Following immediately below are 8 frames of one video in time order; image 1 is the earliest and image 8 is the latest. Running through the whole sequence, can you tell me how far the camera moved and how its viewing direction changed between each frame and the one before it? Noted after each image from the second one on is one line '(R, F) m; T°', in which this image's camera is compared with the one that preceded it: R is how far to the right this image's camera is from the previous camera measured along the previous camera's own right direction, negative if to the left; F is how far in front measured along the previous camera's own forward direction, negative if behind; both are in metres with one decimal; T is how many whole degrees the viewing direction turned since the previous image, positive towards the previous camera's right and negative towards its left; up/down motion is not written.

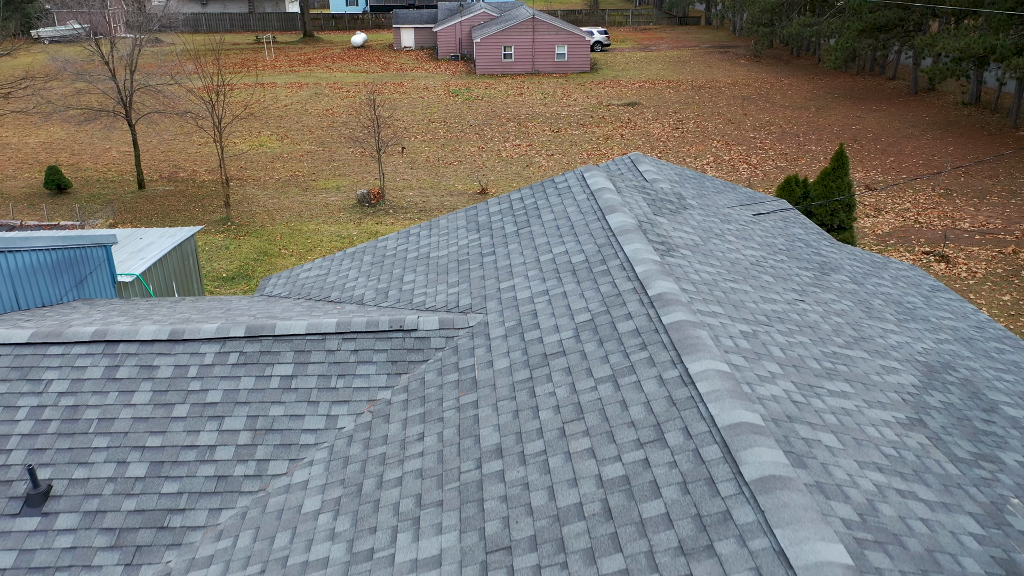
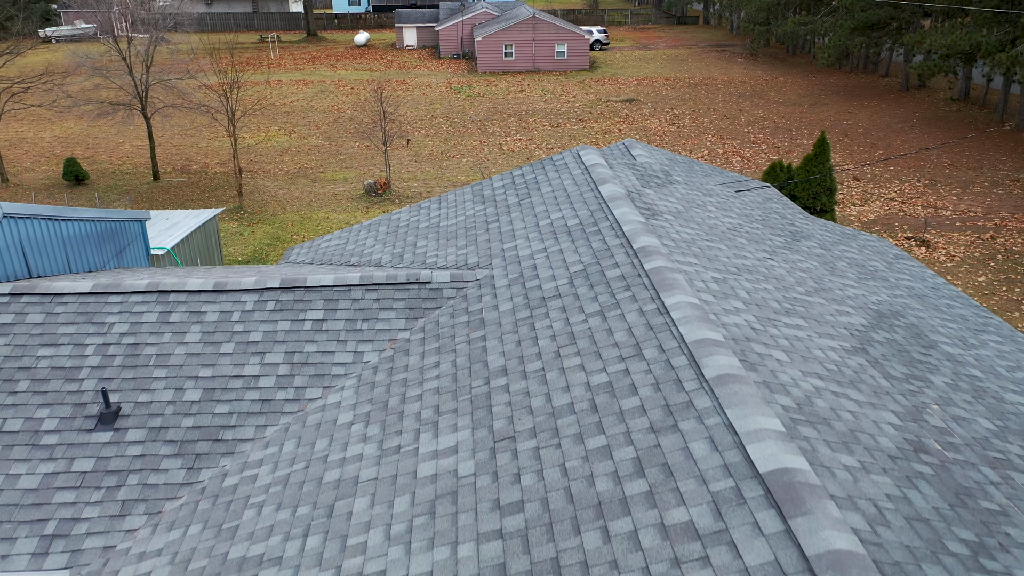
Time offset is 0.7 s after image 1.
(0.0, -1.0) m; 0°
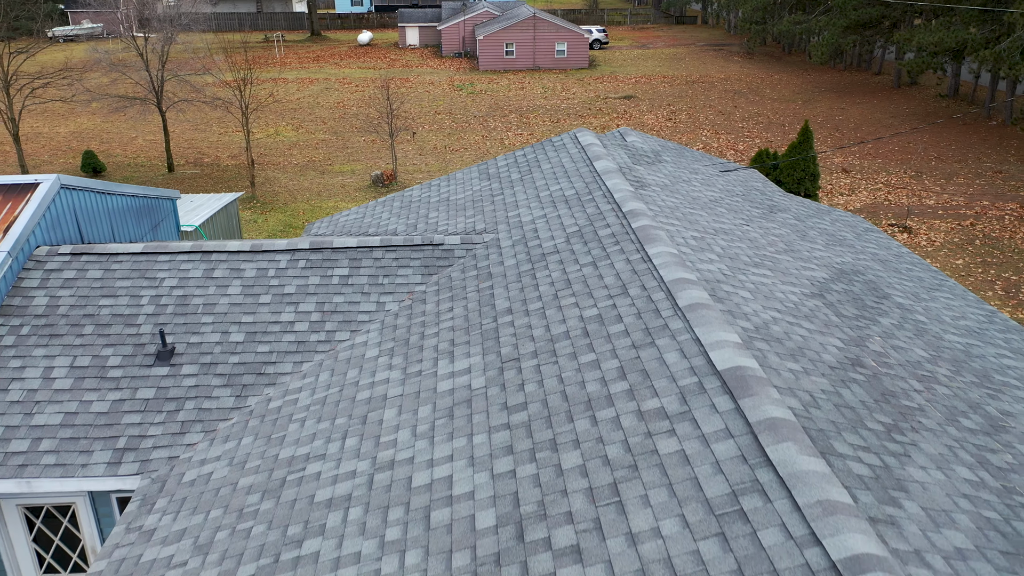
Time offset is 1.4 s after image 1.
(0.0, -1.0) m; 0°
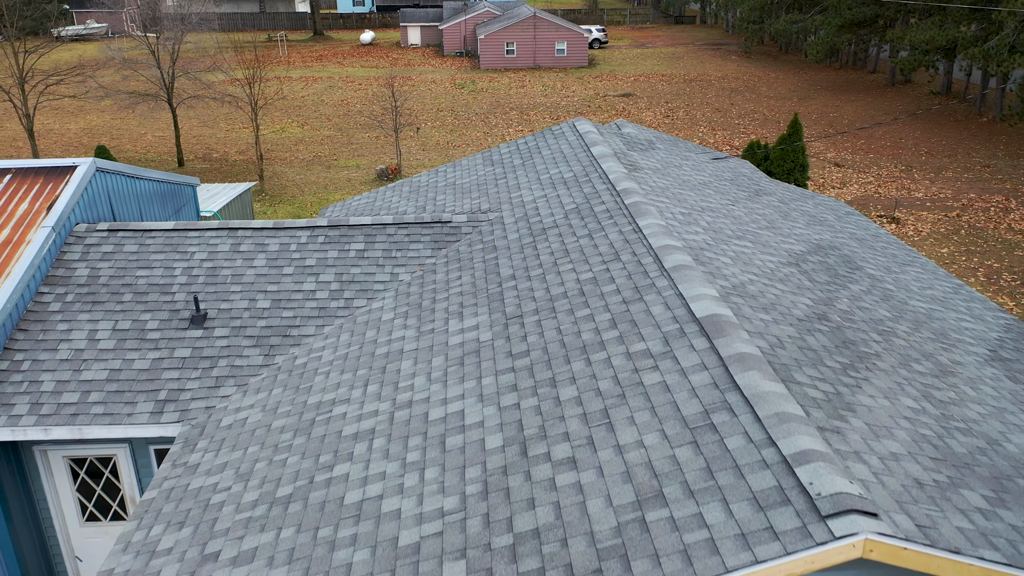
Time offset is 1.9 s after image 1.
(0.0, -0.7) m; 0°
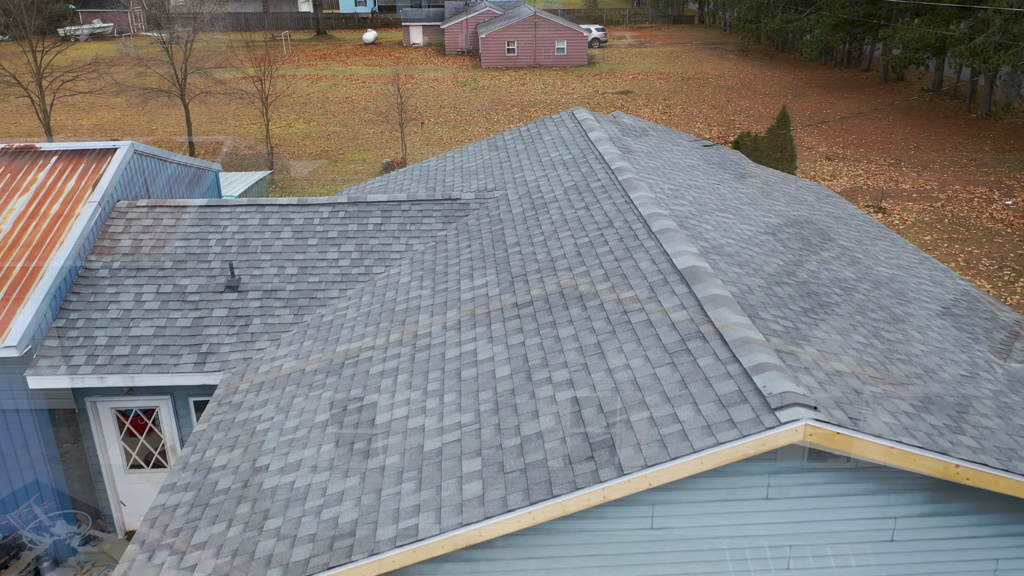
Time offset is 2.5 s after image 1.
(0.0, -0.9) m; 0°
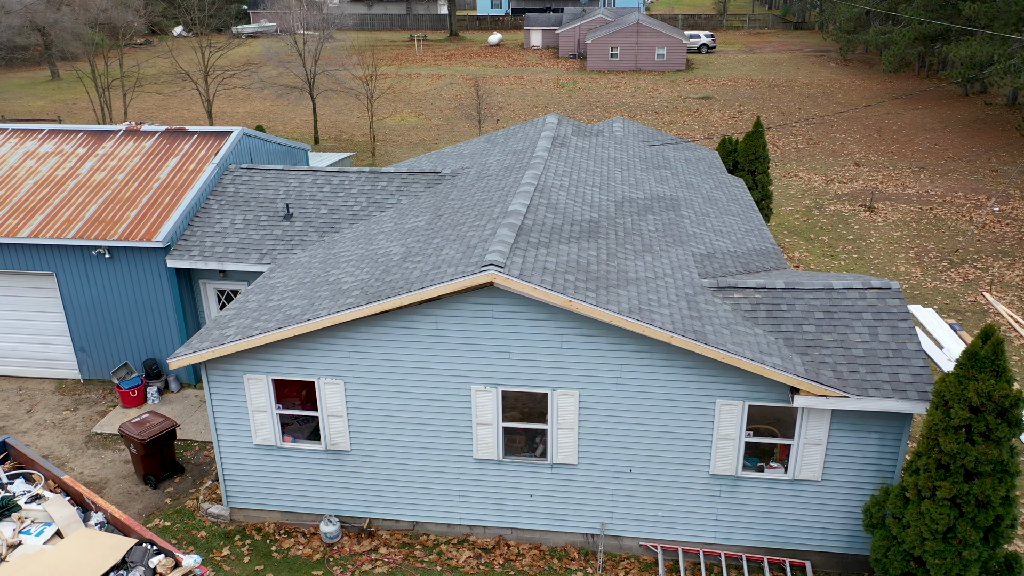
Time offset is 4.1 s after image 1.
(+1.4, -0.4) m; -5°
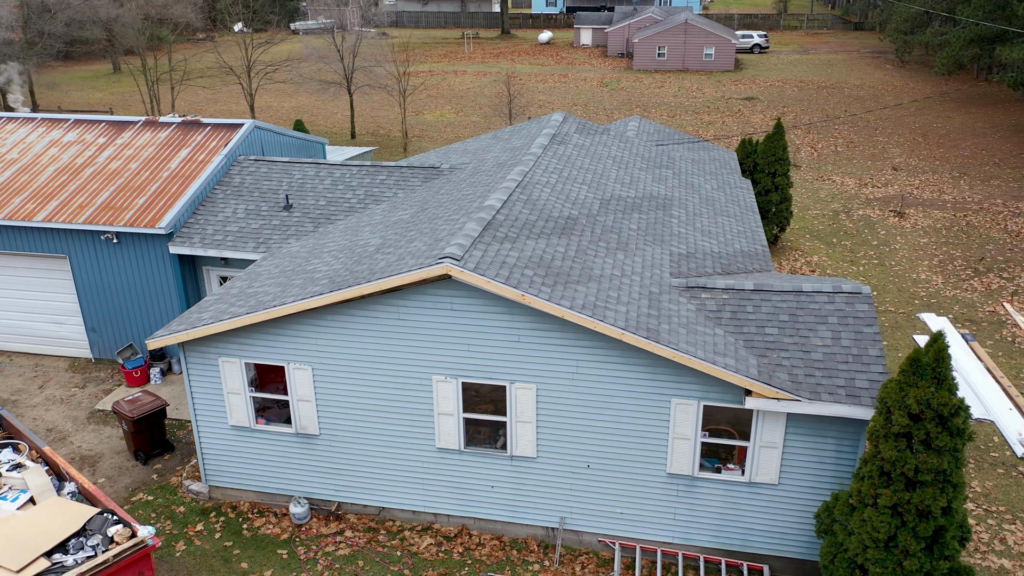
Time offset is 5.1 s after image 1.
(+1.1, -0.1) m; -4°
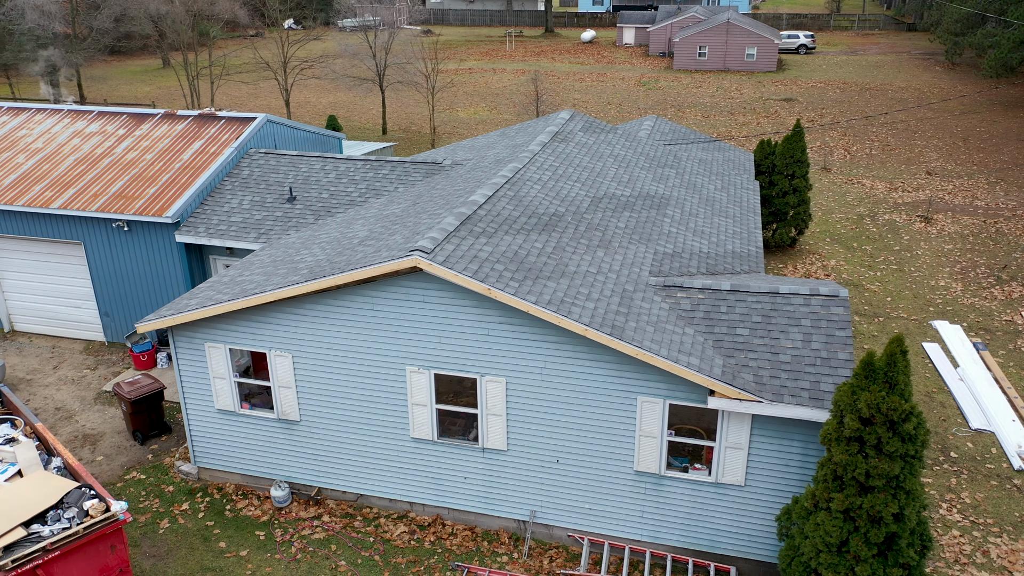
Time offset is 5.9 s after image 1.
(+0.9, -0.1) m; -3°
